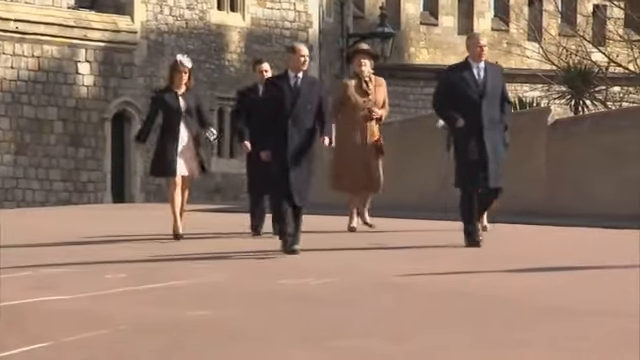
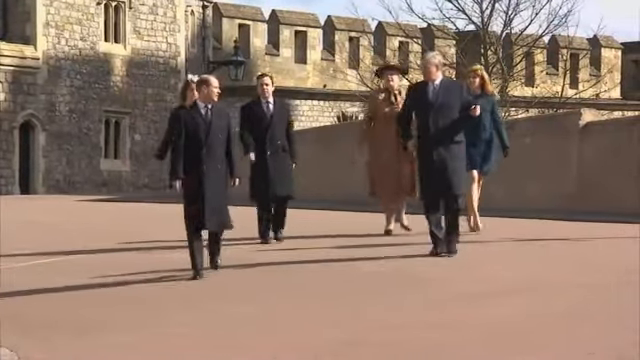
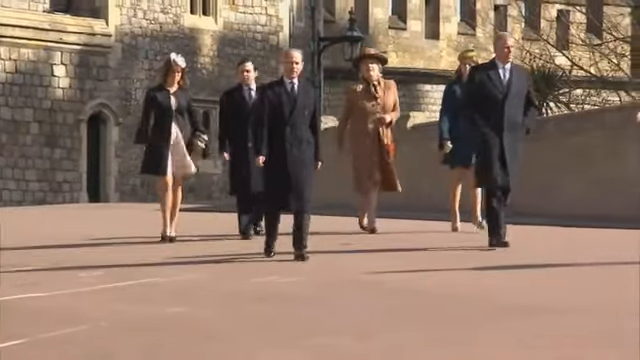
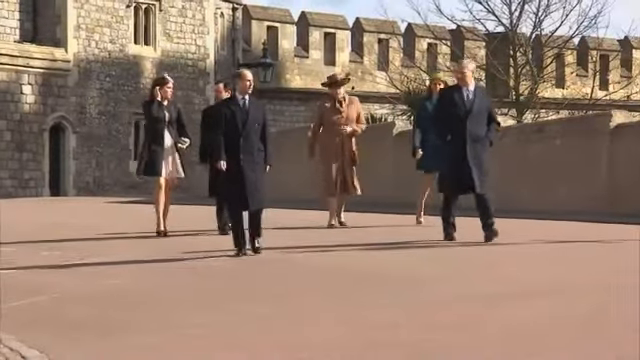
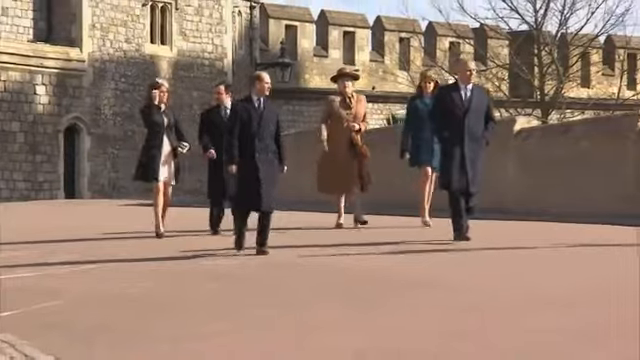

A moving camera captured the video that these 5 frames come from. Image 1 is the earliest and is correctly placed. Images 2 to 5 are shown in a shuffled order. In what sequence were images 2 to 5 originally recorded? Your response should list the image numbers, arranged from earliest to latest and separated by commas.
3, 5, 4, 2
